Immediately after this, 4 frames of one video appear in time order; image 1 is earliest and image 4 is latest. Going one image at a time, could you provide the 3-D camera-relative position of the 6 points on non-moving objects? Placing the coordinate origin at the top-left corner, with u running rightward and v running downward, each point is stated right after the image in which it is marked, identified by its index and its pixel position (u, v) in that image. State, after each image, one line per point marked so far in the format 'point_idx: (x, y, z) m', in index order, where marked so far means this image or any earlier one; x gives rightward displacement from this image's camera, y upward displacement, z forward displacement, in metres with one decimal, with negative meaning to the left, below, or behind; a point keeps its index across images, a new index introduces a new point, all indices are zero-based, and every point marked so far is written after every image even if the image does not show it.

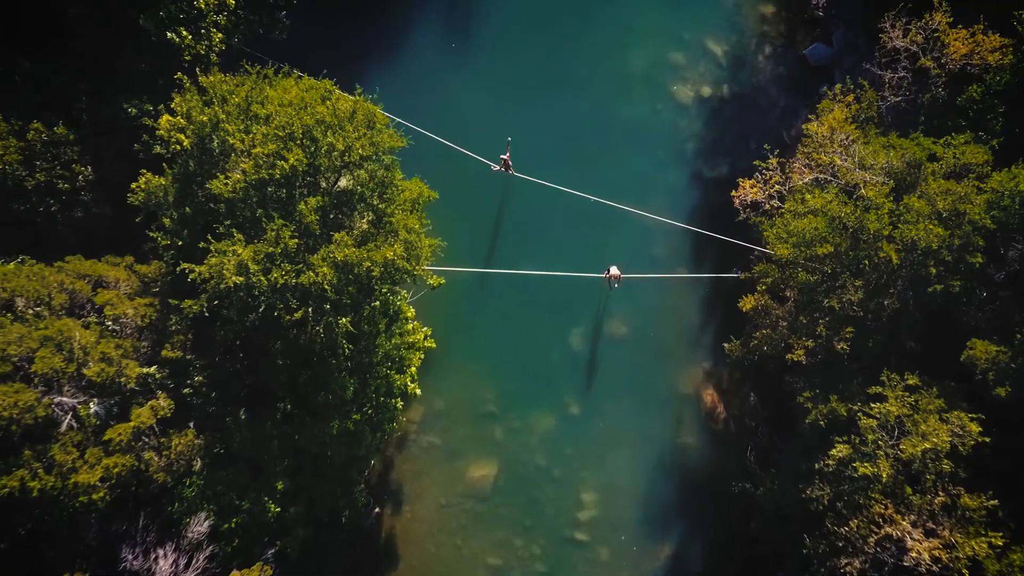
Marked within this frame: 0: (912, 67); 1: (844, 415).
0: (+12.1, +6.7, +18.8) m
1: (+8.9, -3.4, +16.8) m
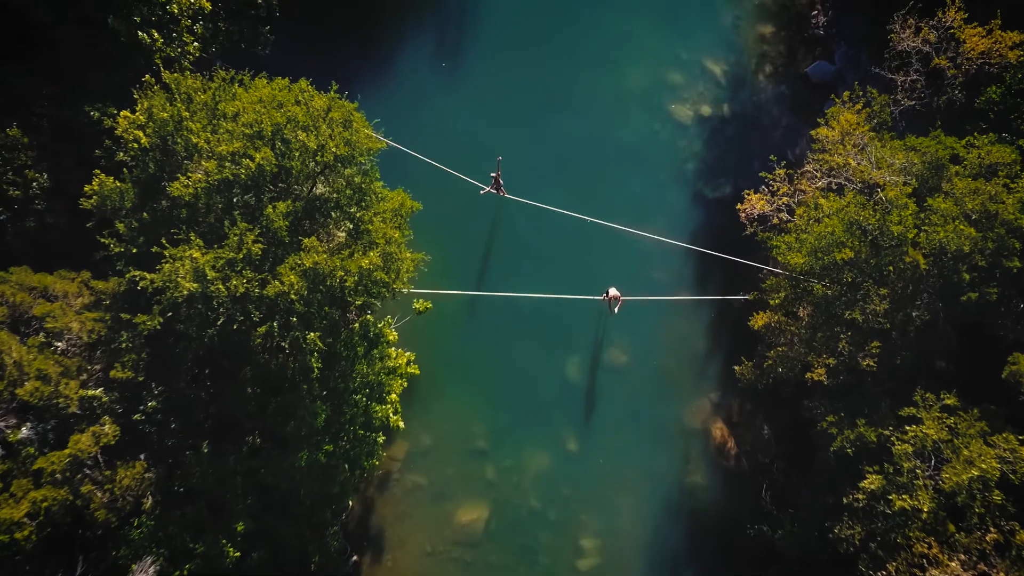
0: (+11.7, +6.2, +17.7) m
1: (+8.6, -3.7, +14.9) m
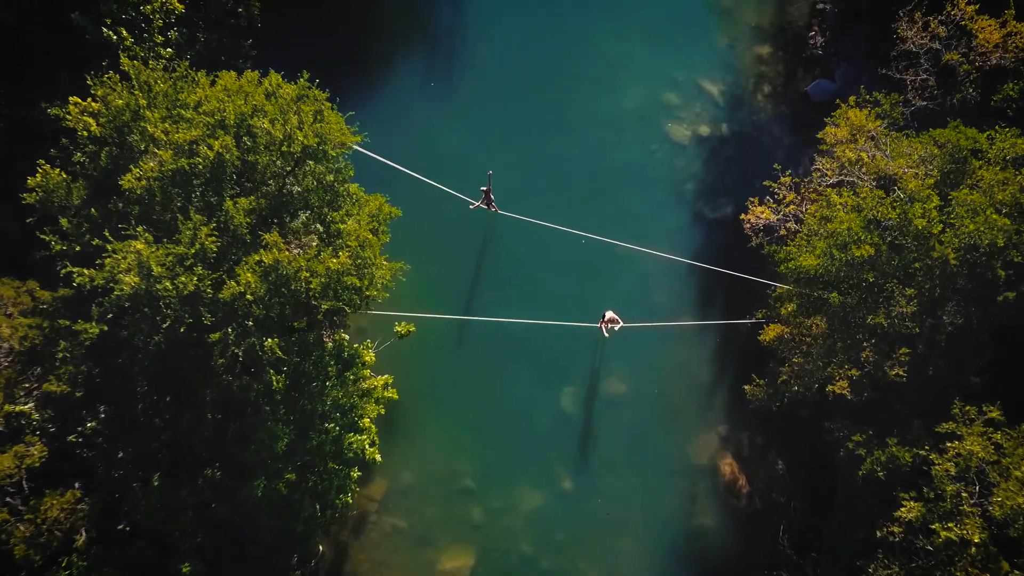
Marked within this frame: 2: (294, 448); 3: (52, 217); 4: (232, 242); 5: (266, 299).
0: (+11.4, +5.9, +16.8) m
1: (+8.3, -3.7, +13.0) m
2: (-5.8, -4.2, +16.4) m
3: (-12.2, +1.8, +16.7) m
4: (-6.3, +1.0, +13.9) m
5: (-5.4, -0.2, +13.7) m
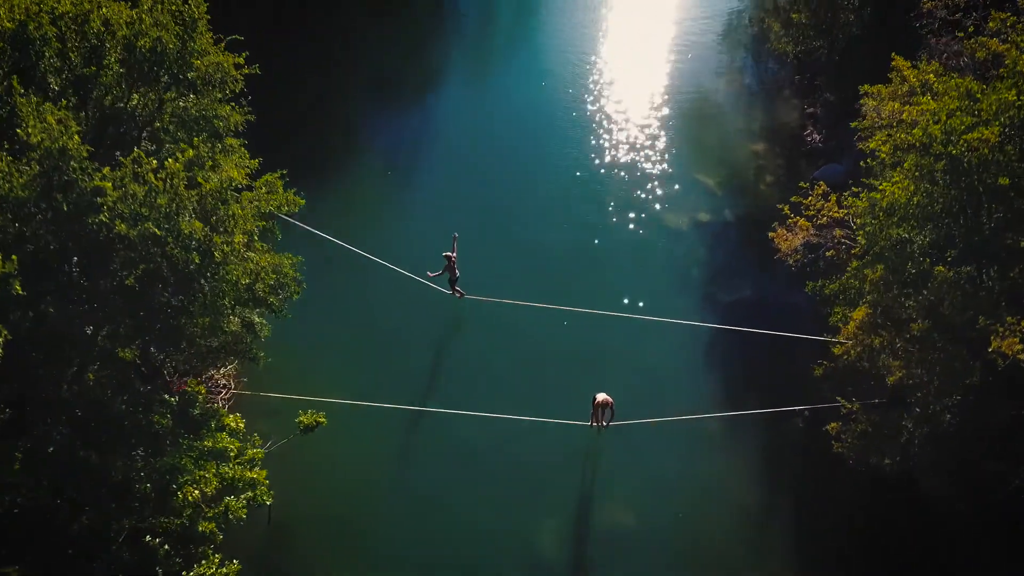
0: (+10.3, +5.4, +13.7) m
1: (+7.2, -1.9, +6.4) m
2: (-6.9, -3.8, +9.3) m
3: (-13.3, +1.6, +12.0) m
4: (-7.4, +2.1, +9.1) m
5: (-6.5, +1.0, +8.4) m
